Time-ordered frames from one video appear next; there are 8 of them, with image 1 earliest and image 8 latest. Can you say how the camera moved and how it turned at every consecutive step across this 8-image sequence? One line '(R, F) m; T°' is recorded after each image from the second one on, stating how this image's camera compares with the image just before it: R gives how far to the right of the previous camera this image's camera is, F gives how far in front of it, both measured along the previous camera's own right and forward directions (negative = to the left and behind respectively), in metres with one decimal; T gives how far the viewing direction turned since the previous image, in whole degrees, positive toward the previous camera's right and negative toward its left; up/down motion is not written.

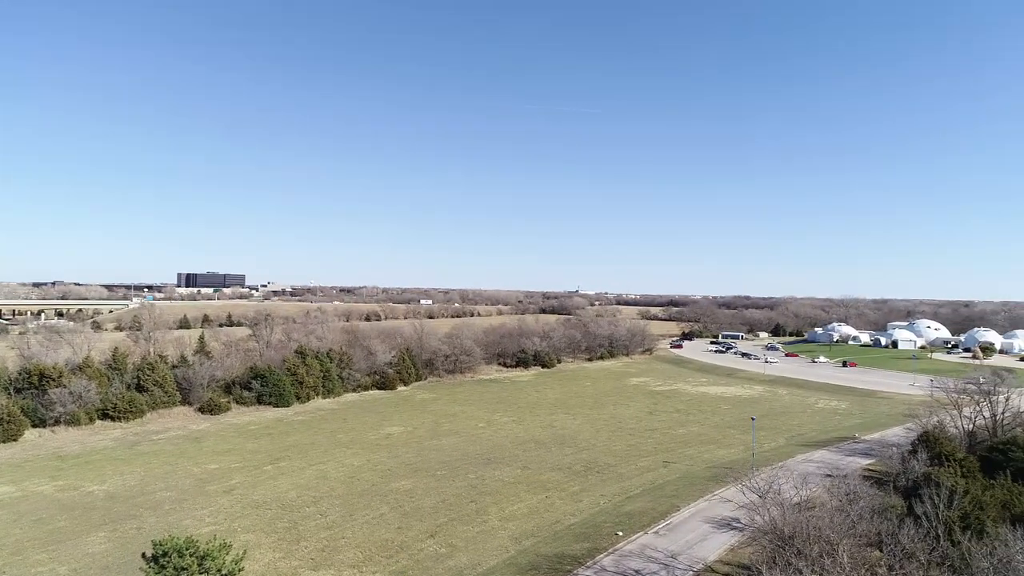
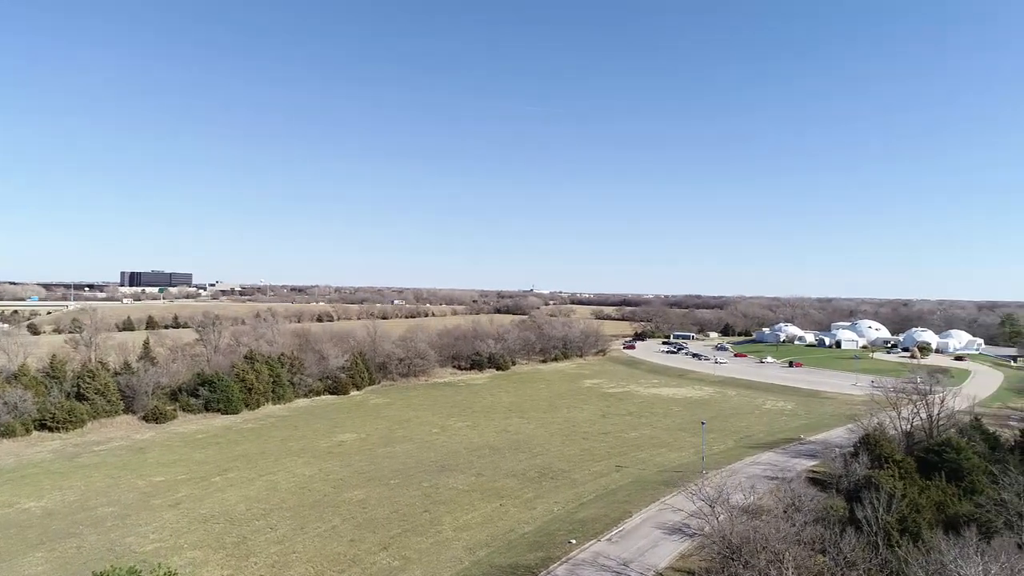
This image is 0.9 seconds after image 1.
(+0.8, +1.0) m; +4°
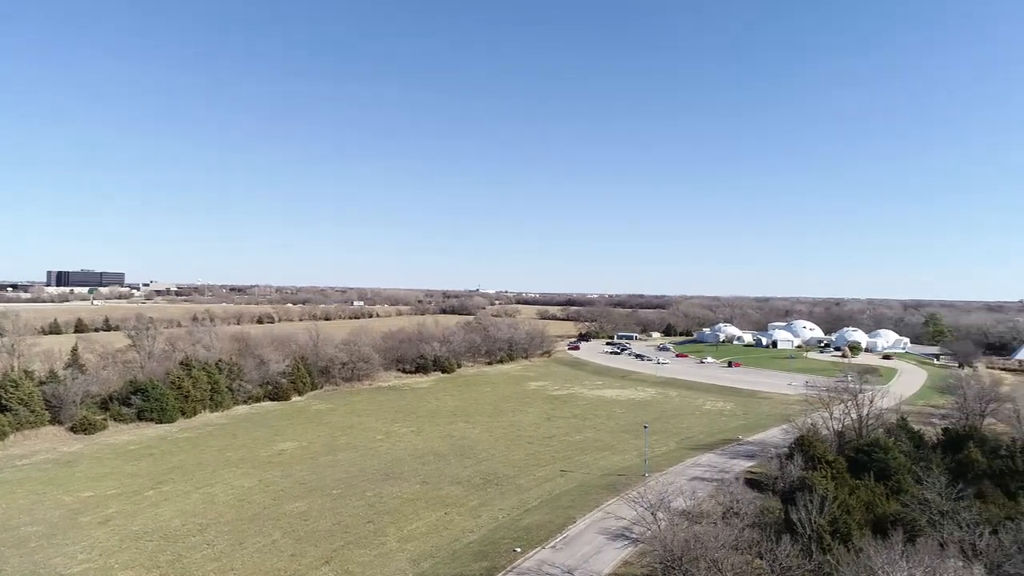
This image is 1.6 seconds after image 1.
(+0.9, +1.0) m; +5°
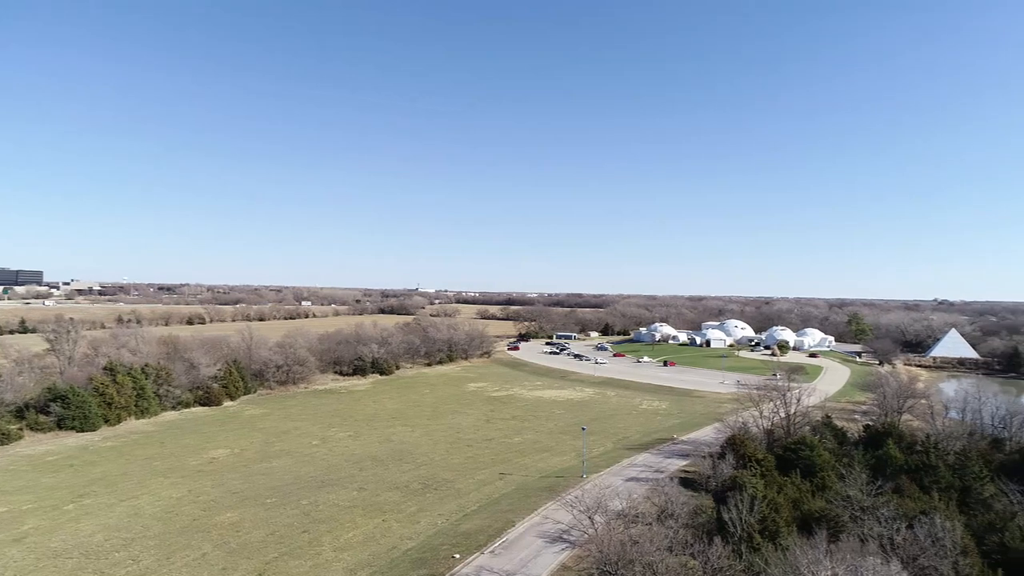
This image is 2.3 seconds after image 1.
(+1.0, +0.9) m; +5°
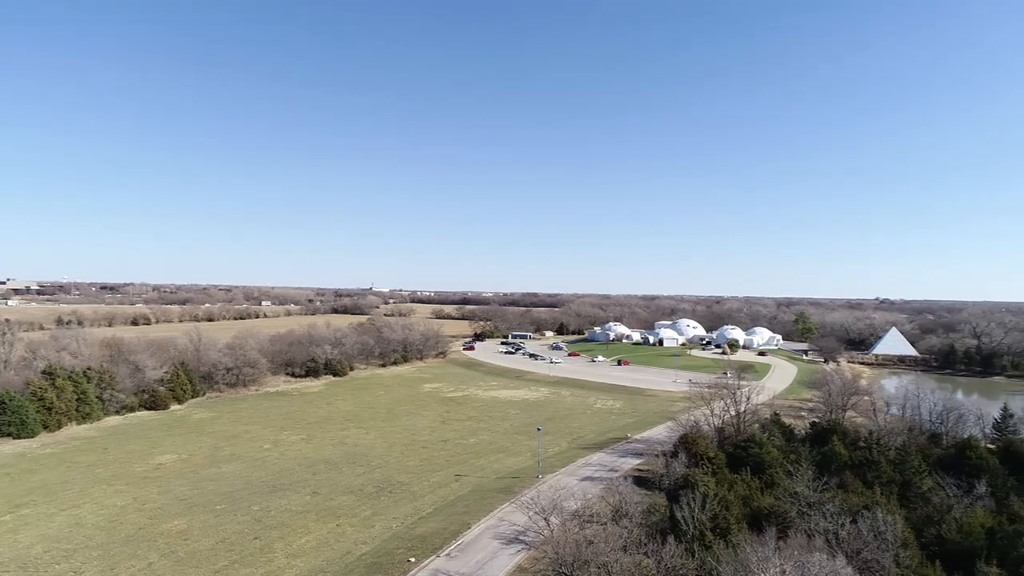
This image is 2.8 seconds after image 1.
(+0.7, +0.6) m; +4°
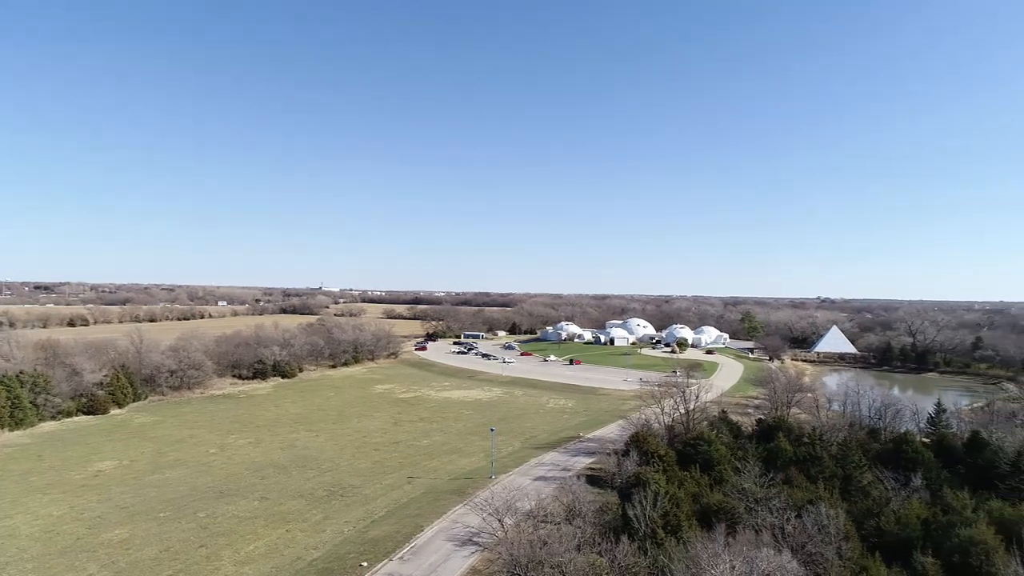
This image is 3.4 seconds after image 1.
(+0.7, +0.5) m; +4°
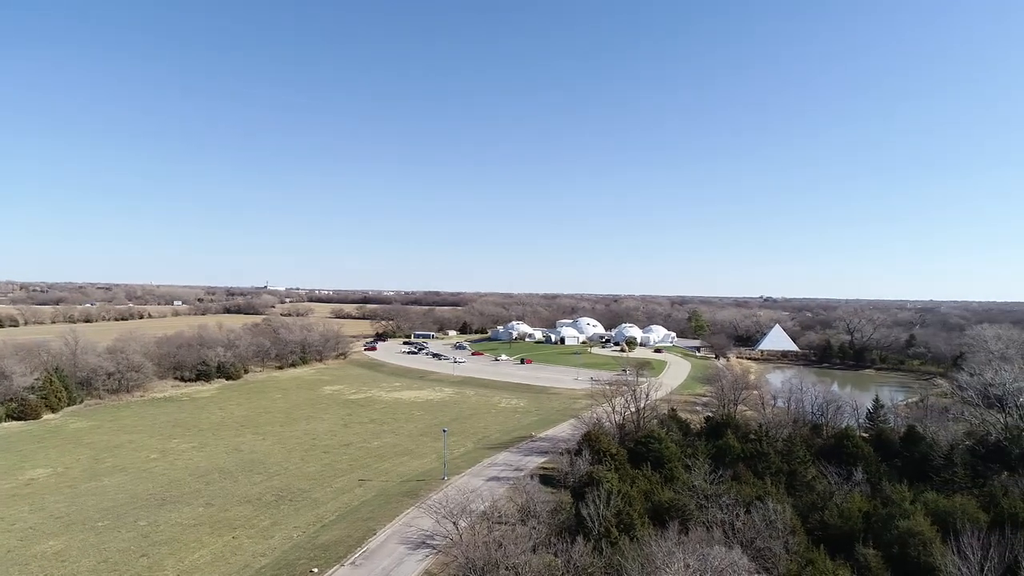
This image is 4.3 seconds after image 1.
(+0.8, +0.5) m; +4°
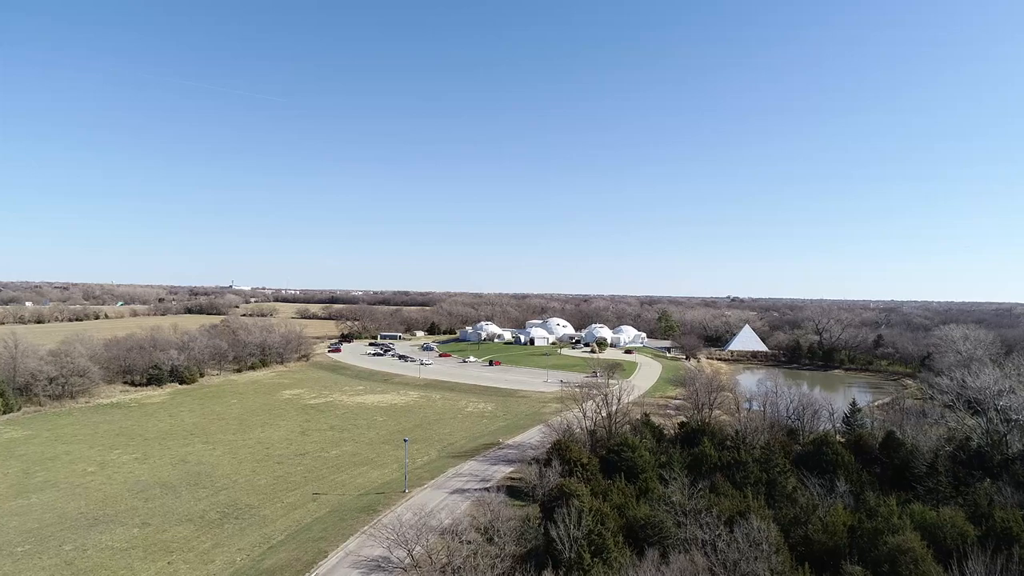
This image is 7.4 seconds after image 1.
(+0.3, +0.5) m; +3°
